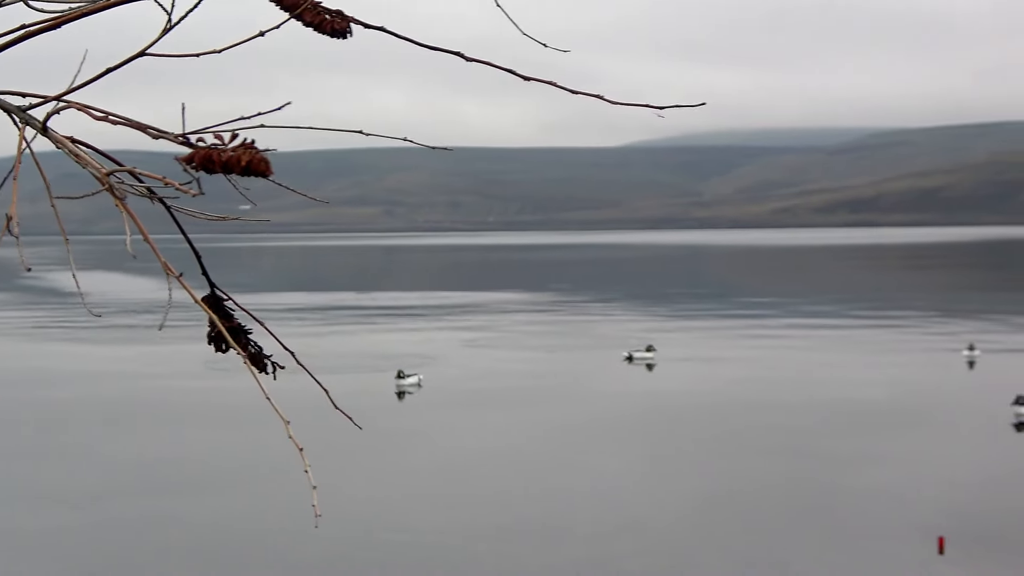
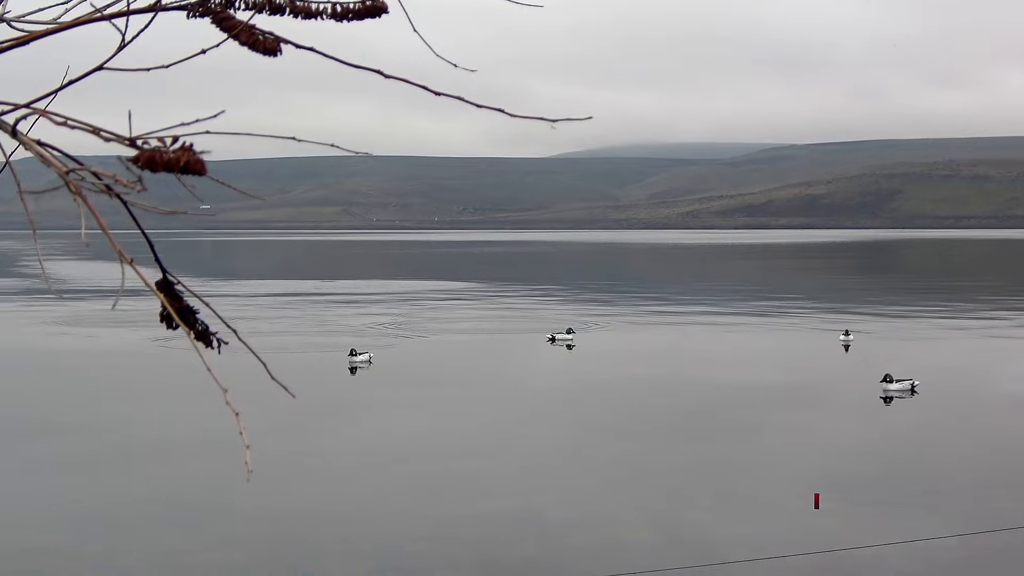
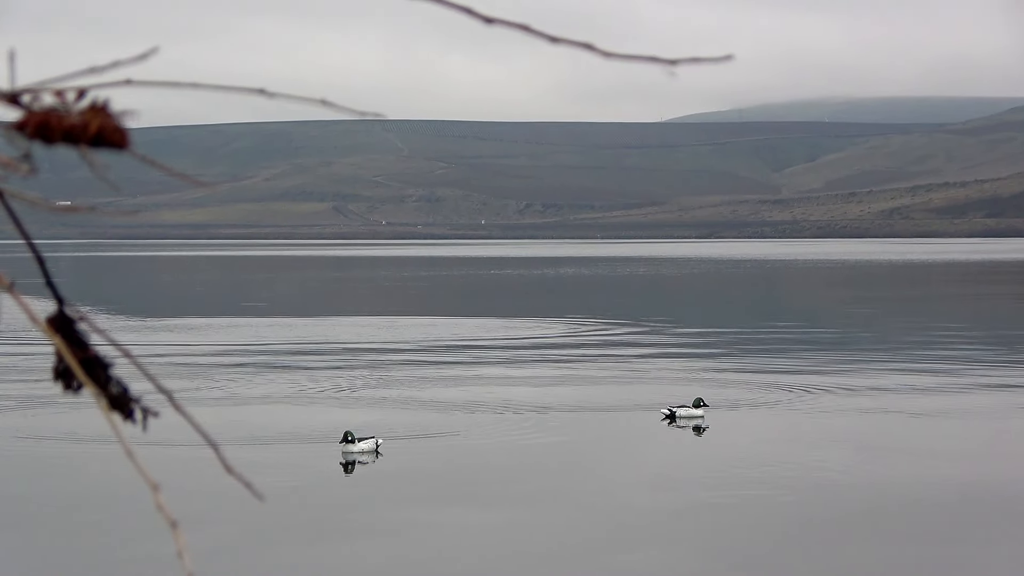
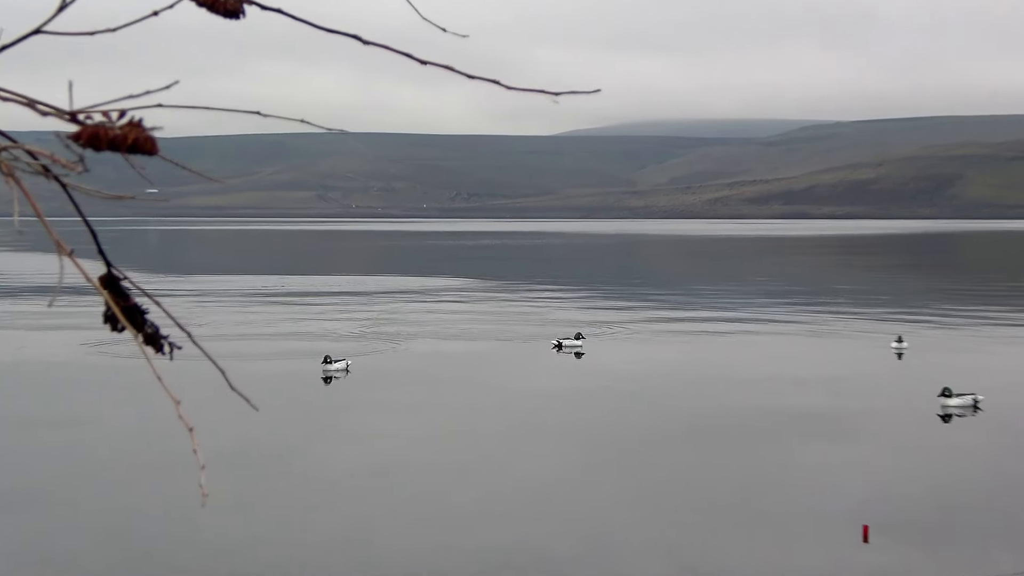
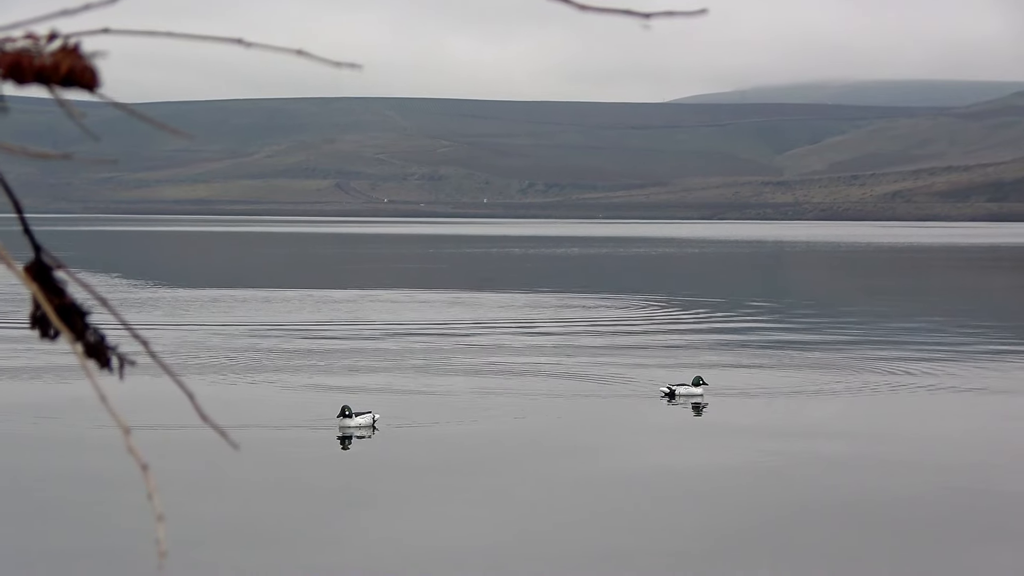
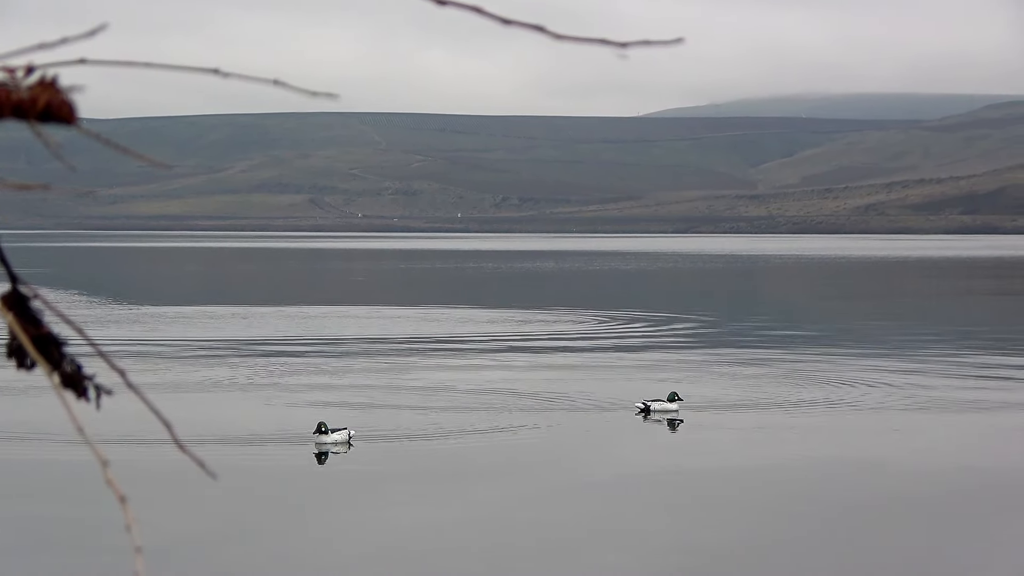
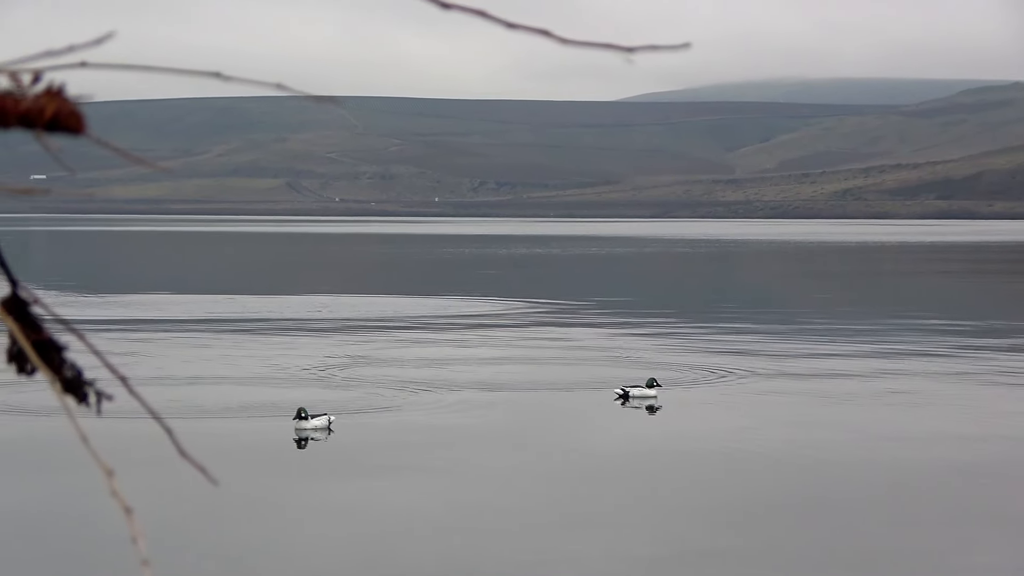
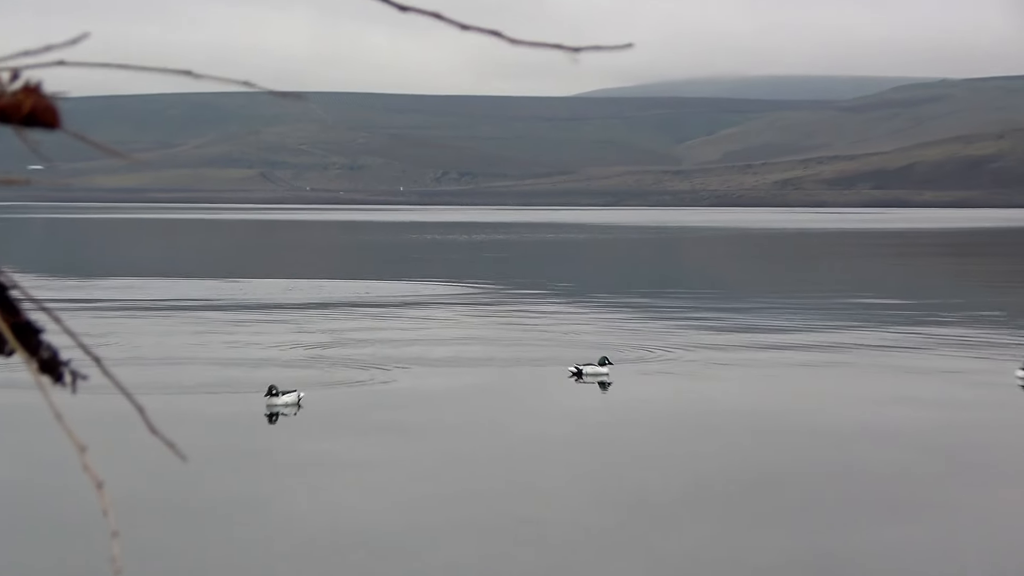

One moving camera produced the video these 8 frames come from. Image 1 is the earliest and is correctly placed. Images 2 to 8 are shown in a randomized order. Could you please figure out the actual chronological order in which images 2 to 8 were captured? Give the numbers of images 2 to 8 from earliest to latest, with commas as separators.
2, 4, 8, 7, 3, 6, 5
